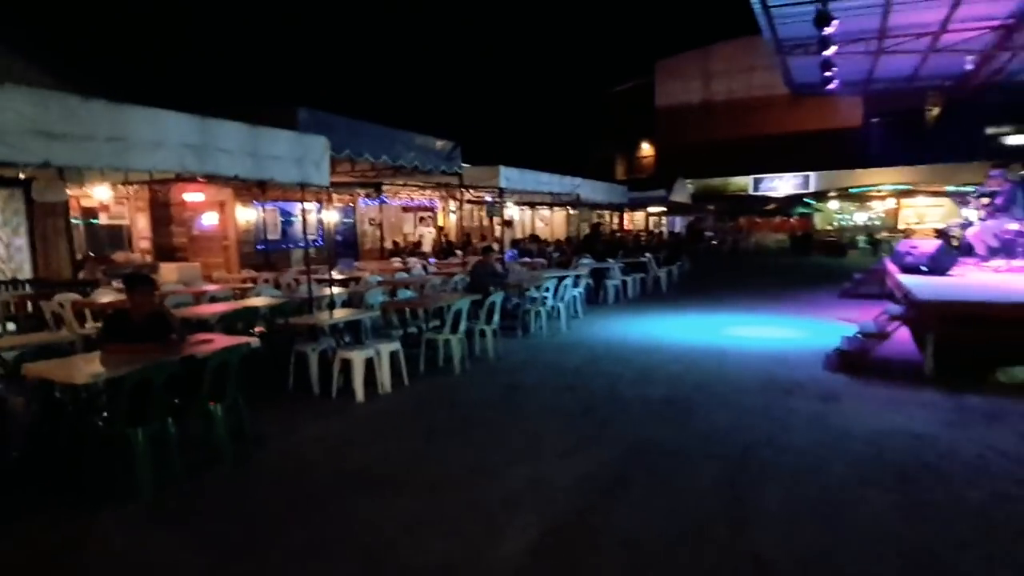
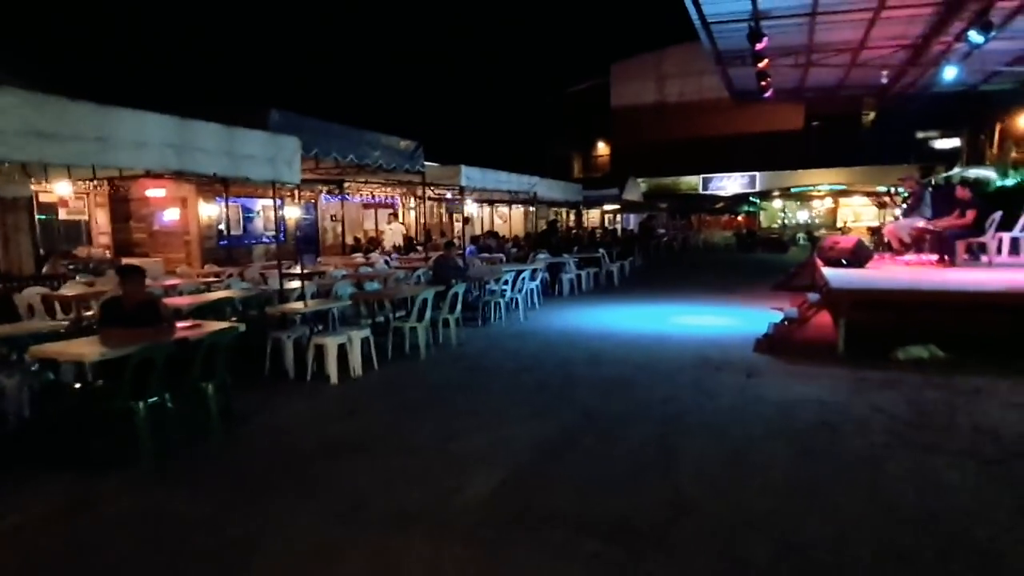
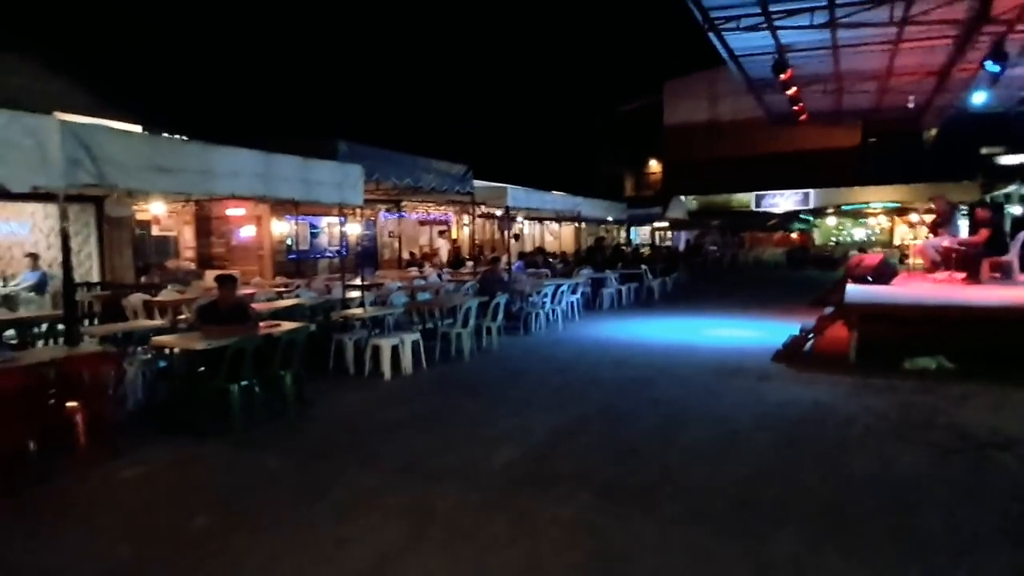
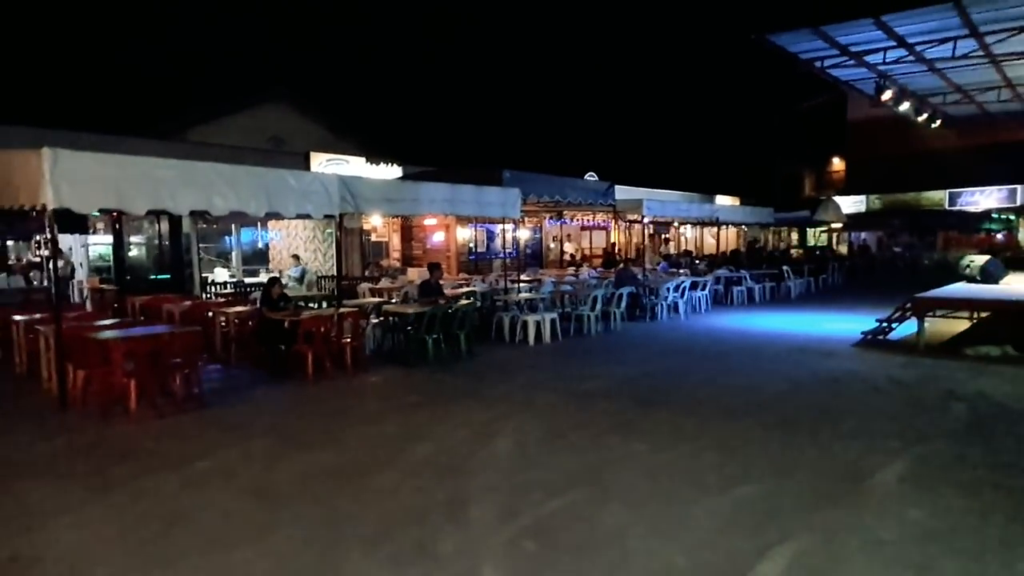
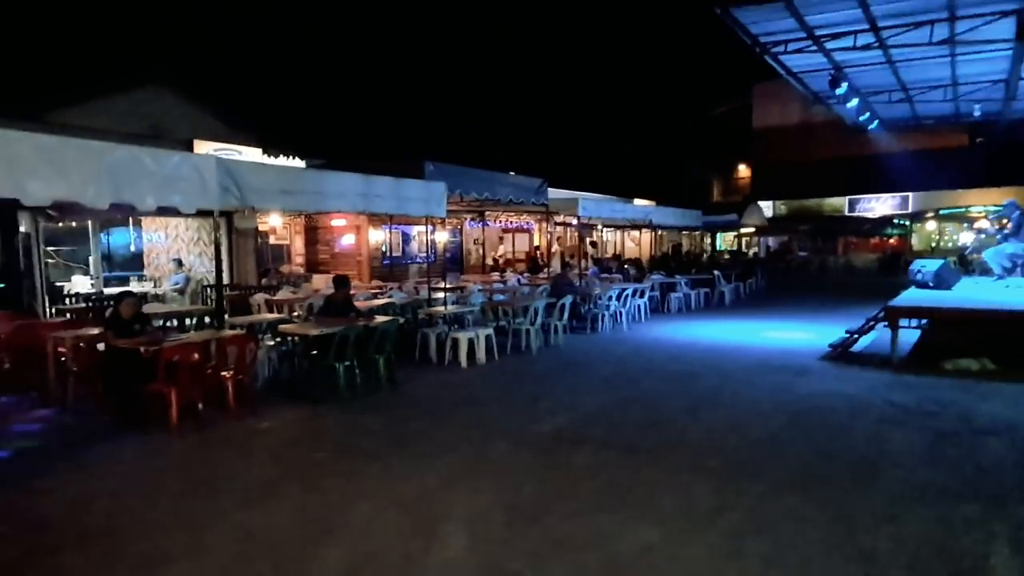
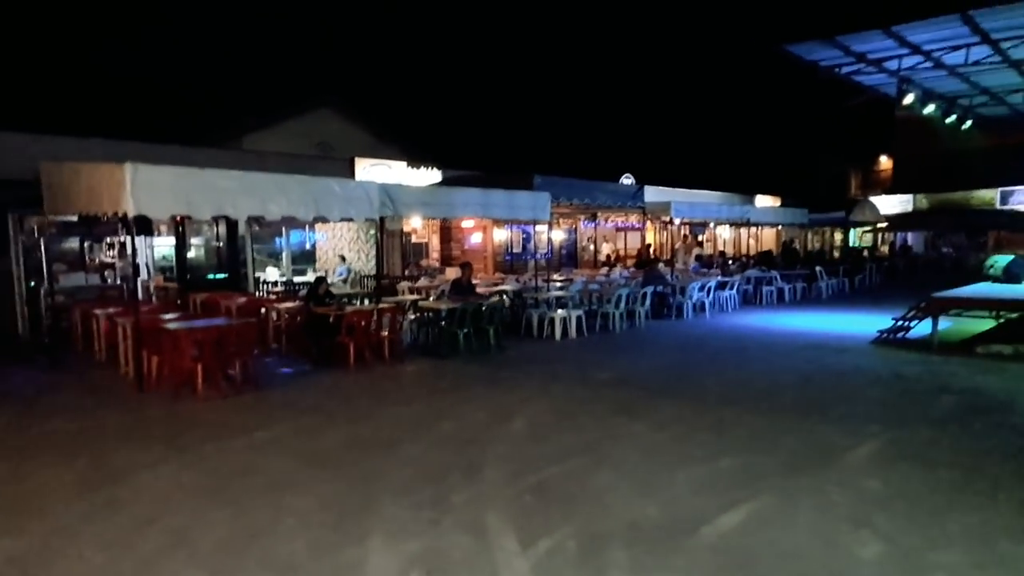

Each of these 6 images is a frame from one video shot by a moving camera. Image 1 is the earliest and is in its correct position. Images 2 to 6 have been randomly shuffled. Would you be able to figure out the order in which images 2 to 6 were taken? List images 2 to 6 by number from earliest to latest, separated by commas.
2, 3, 5, 4, 6
